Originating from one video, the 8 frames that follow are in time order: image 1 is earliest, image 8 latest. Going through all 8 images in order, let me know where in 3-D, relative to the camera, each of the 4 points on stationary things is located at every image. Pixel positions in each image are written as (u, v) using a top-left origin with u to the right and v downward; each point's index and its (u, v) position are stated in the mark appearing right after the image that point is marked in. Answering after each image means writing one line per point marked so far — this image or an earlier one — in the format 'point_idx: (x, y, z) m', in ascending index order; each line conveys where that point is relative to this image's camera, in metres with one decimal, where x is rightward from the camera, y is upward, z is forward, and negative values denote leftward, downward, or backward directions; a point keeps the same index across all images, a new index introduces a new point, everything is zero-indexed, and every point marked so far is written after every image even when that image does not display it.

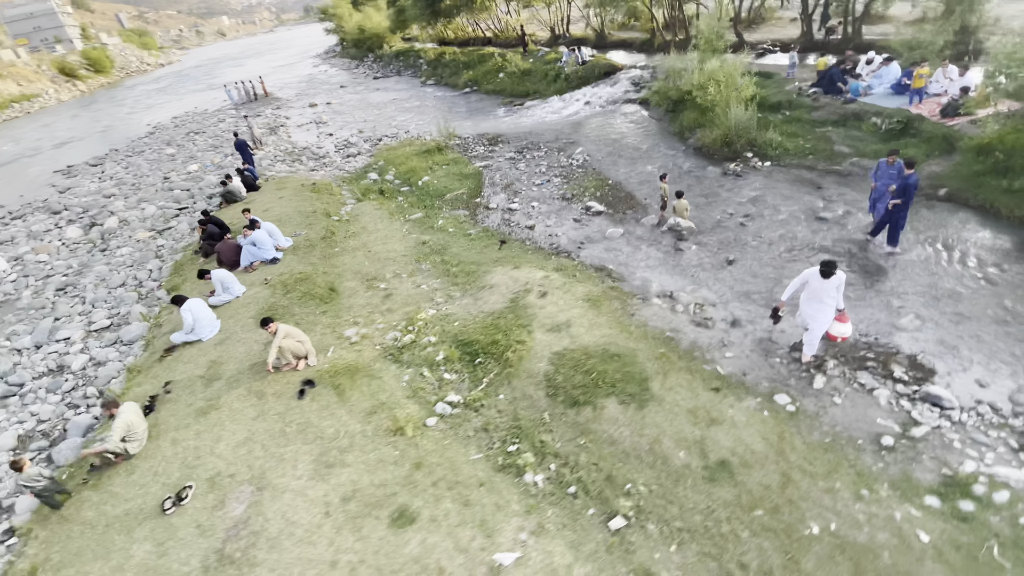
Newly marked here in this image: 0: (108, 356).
0: (-7.9, -1.3, +9.3) m
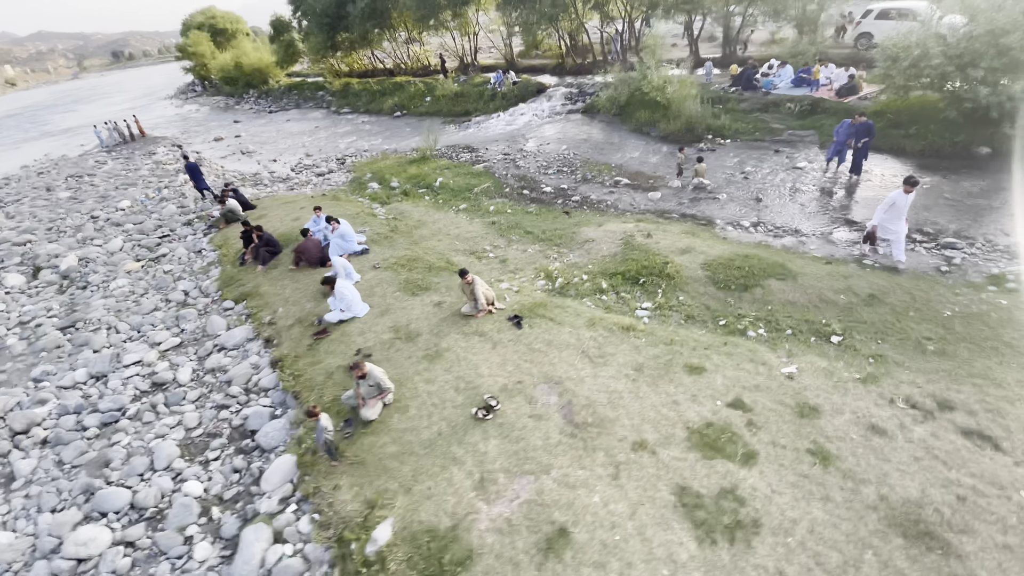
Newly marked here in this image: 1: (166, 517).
0: (-5.3, -1.4, +8.8) m
1: (-4.5, -3.0, +6.1) m
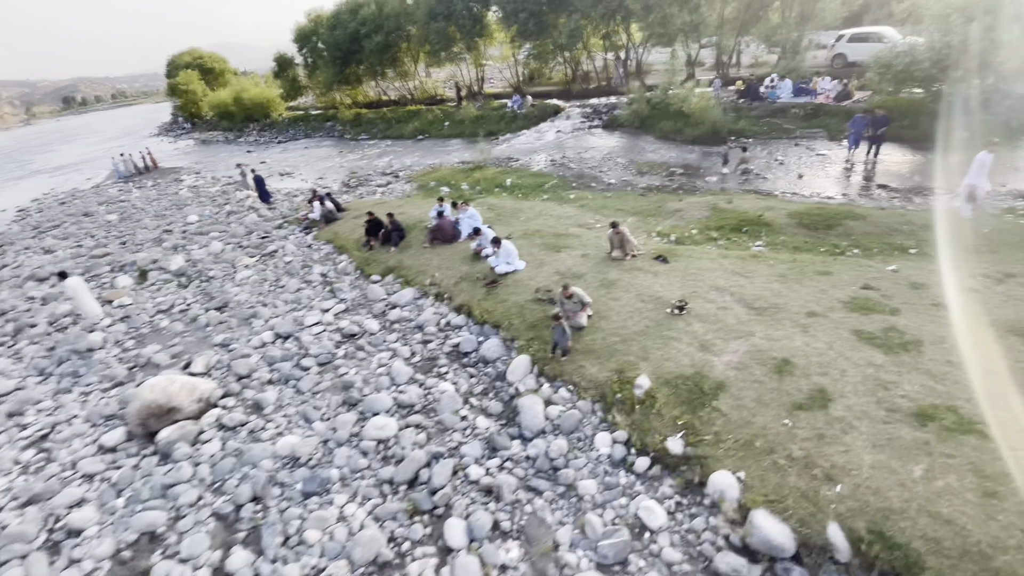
0: (-2.3, -0.6, +10.3) m
1: (-1.2, -1.9, +7.7) m
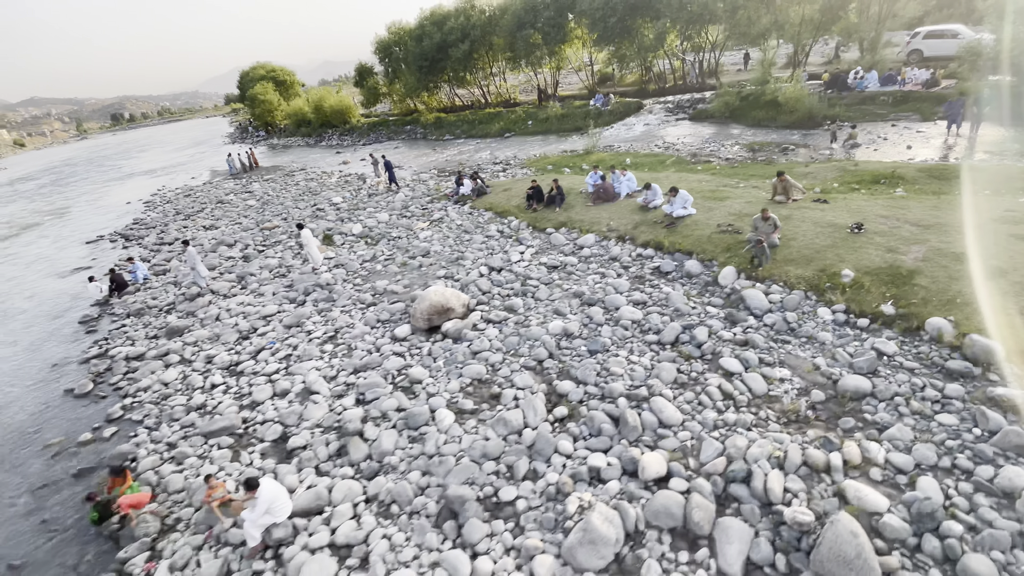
0: (+2.3, +1.0, +12.7) m
1: (+3.3, -0.3, +10.0) m
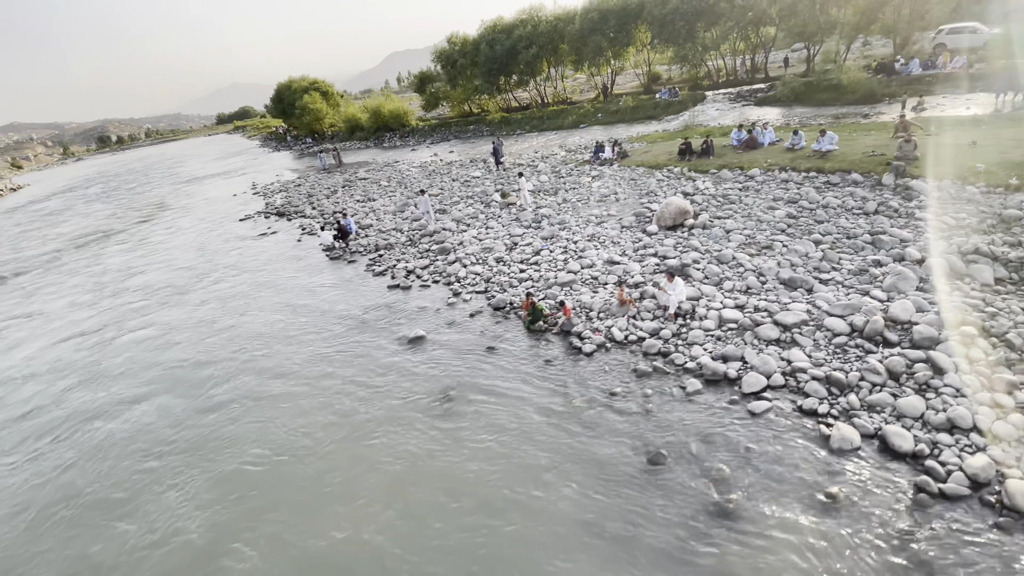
0: (+9.4, +4.1, +17.3) m
1: (+10.5, +2.9, +14.6) m
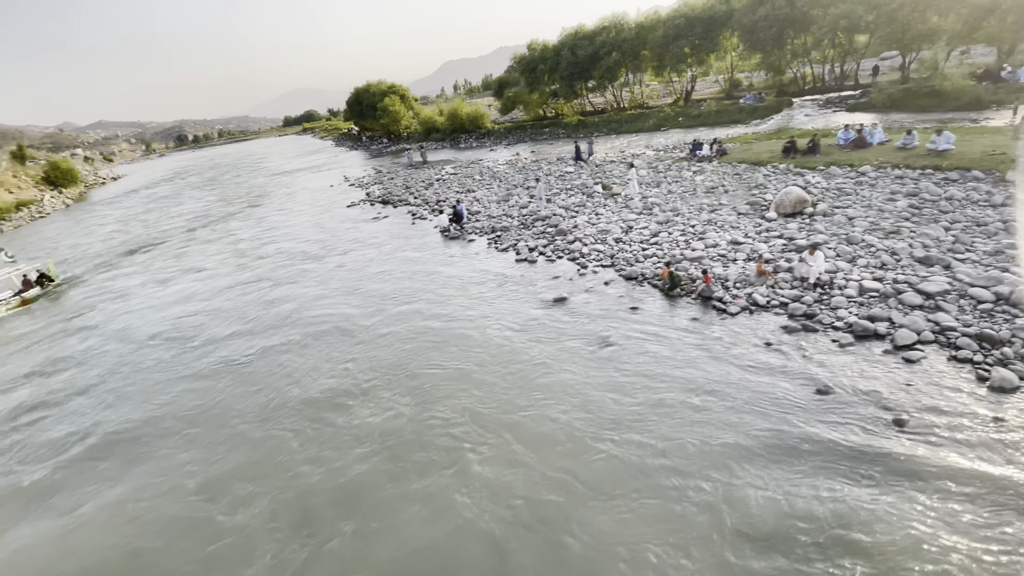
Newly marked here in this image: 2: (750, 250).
0: (+14.0, +4.4, +18.0) m
1: (+14.8, +3.1, +15.1) m
2: (+7.2, +1.2, +14.3) m
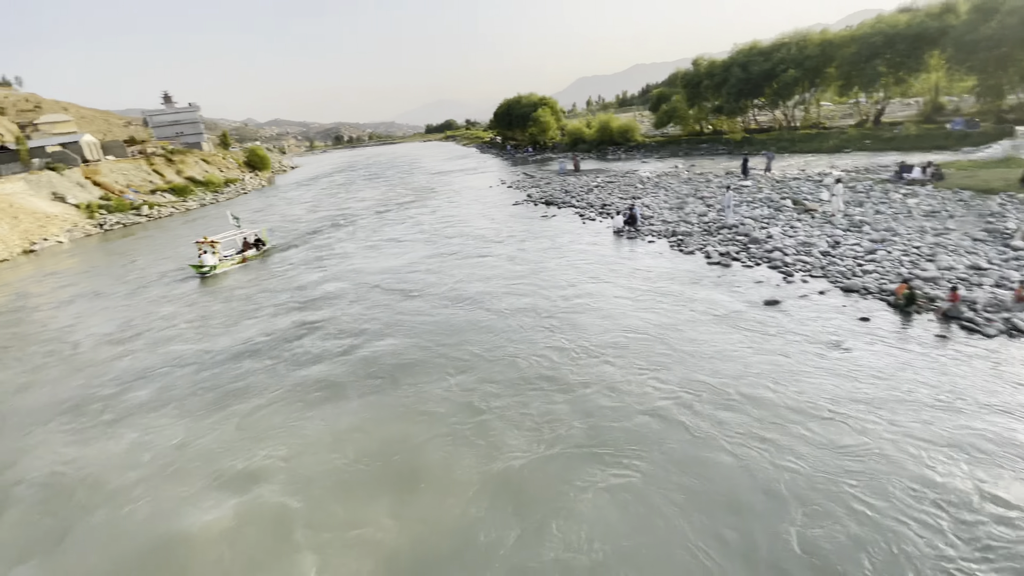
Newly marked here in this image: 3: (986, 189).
0: (+21.4, +2.5, +15.5) m
1: (+21.4, +1.3, +12.5) m
2: (+13.6, +0.3, +13.3) m
3: (+19.9, +4.1, +20.0) m
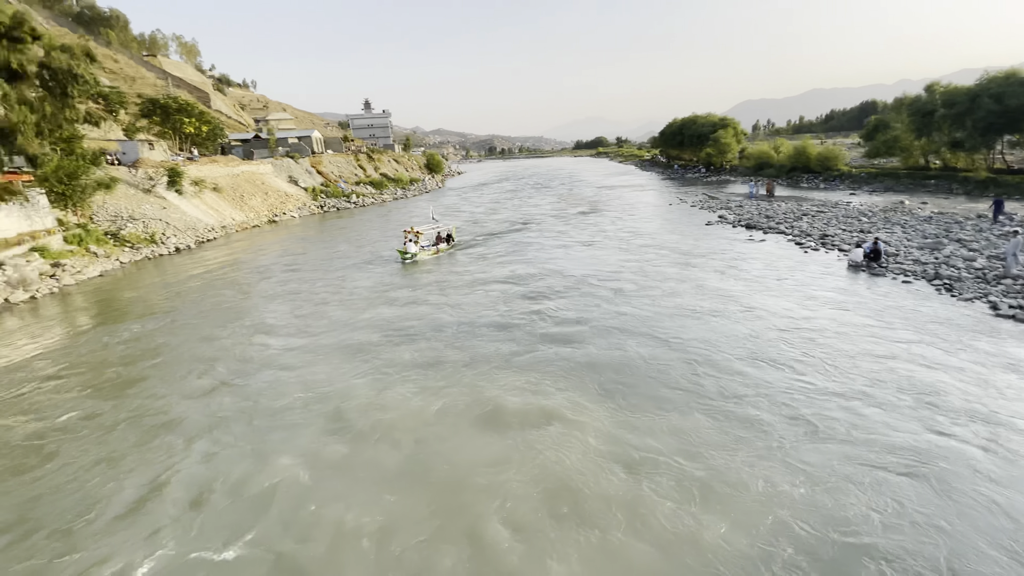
0: (+29.3, -1.0, +10.4) m
1: (+28.4, -2.0, +7.5) m
2: (+21.0, -1.9, +10.3) m
3: (+29.3, +0.5, +15.2) m
